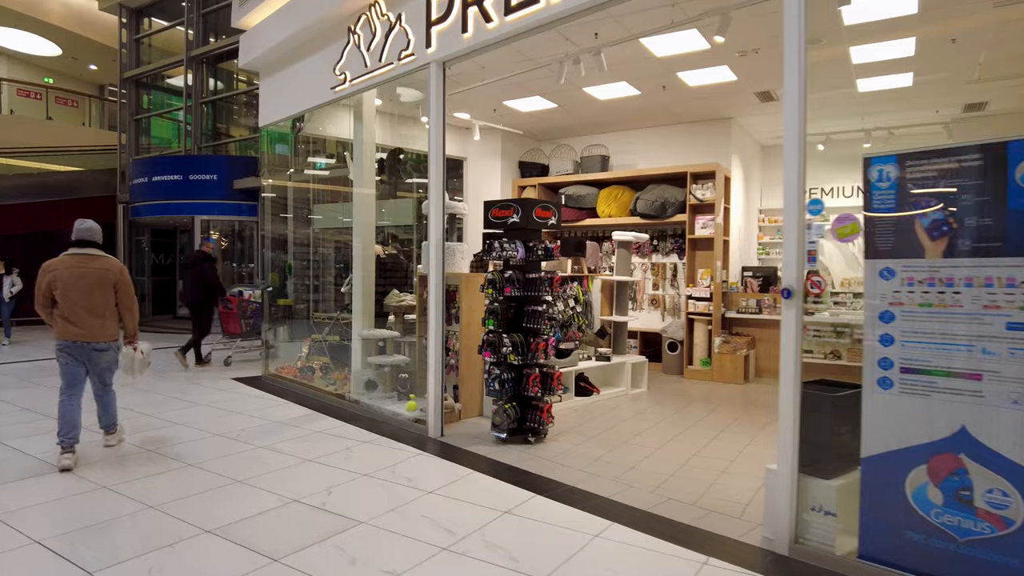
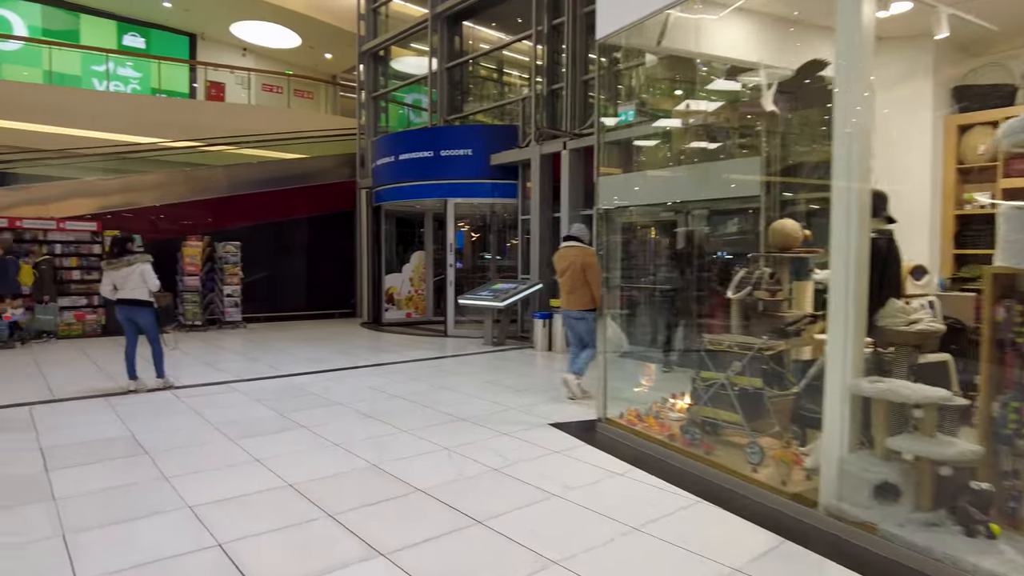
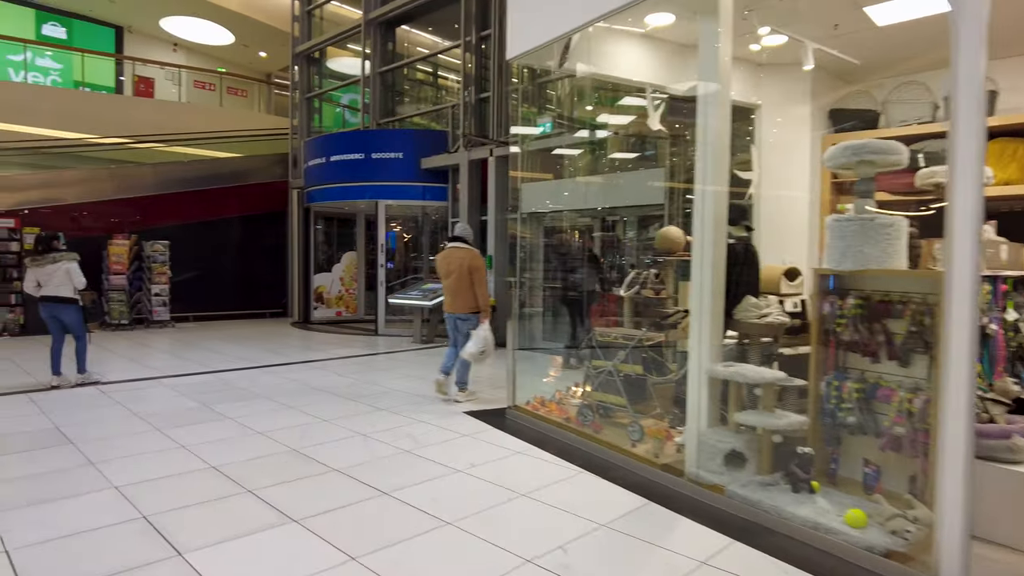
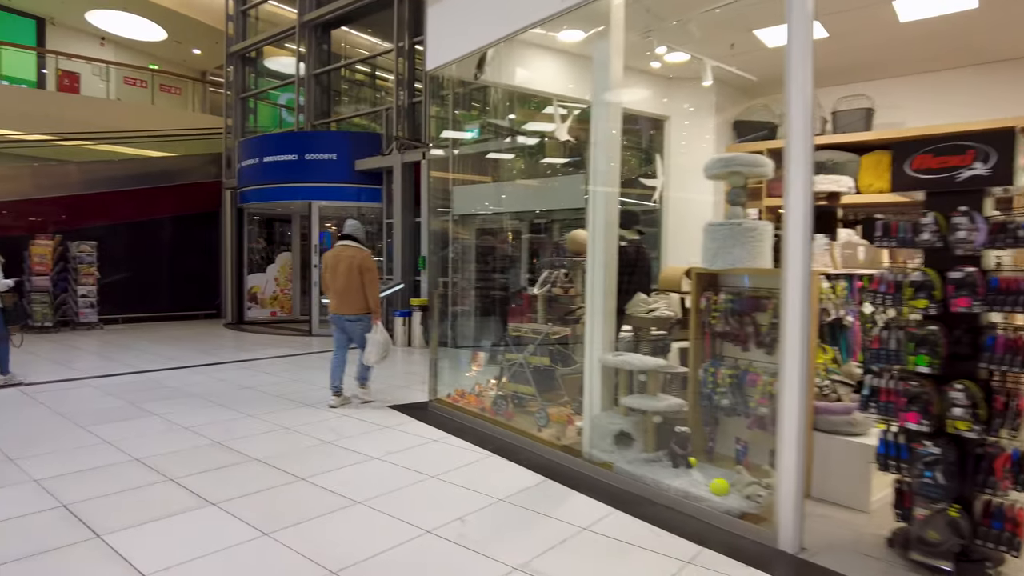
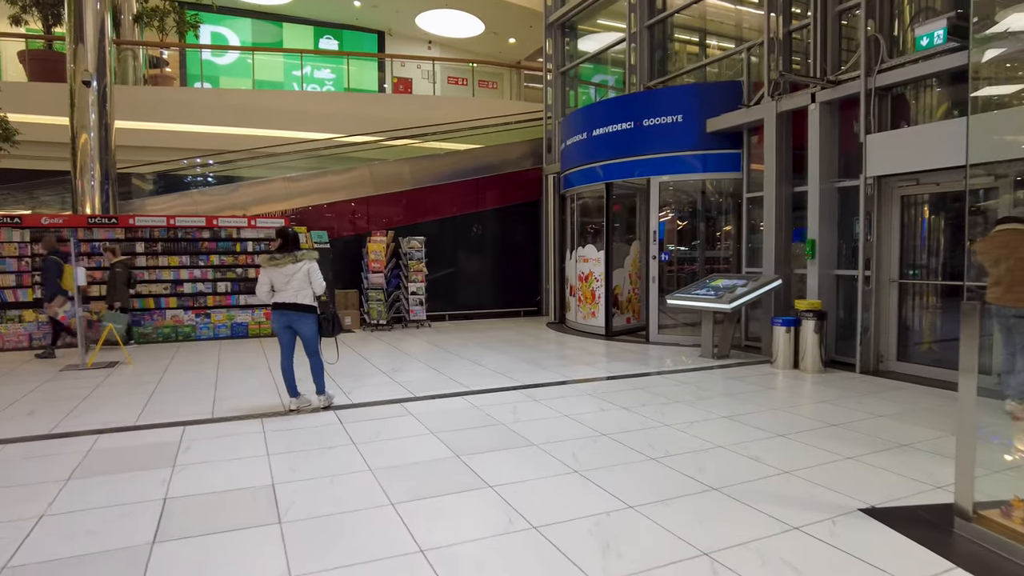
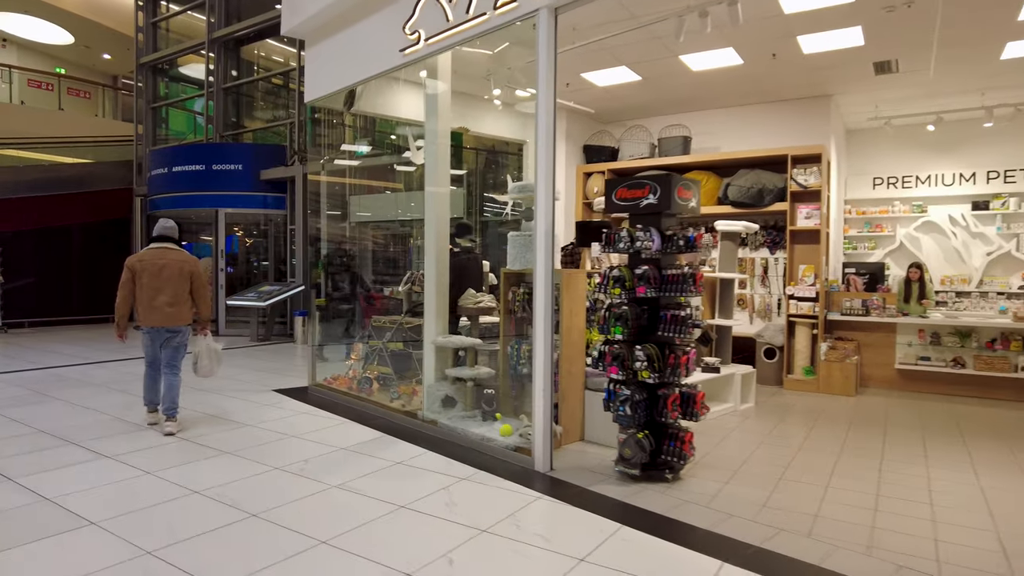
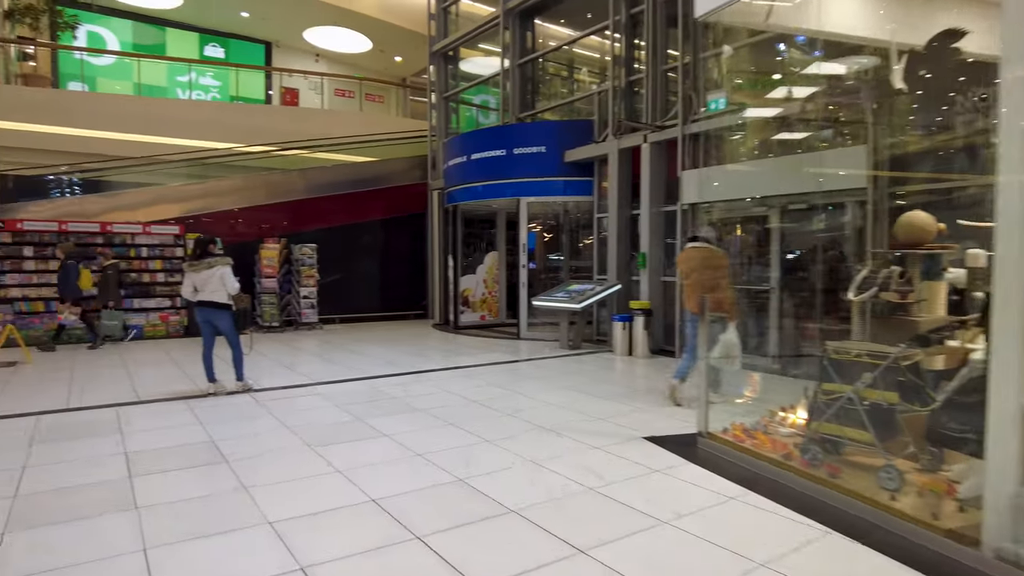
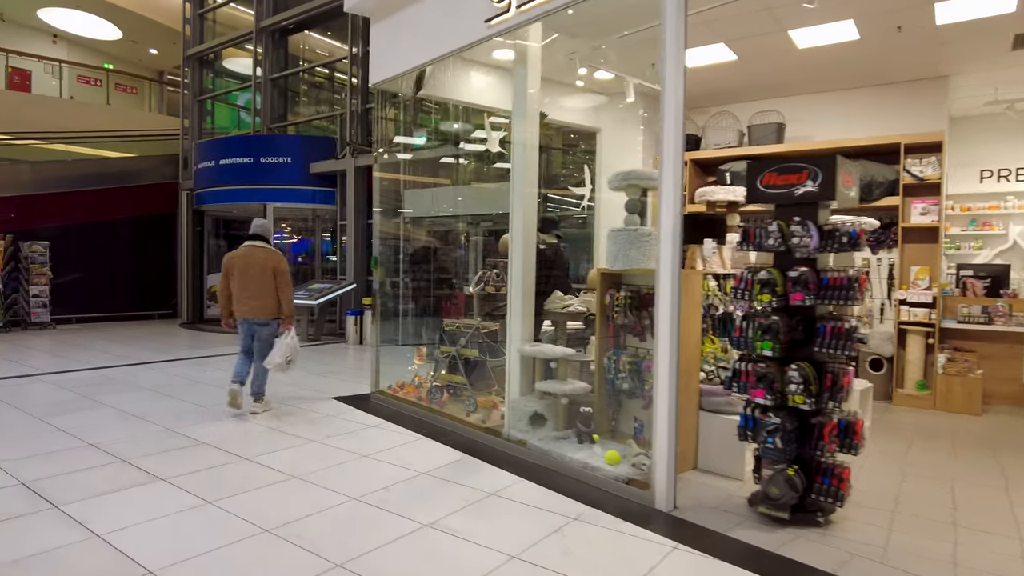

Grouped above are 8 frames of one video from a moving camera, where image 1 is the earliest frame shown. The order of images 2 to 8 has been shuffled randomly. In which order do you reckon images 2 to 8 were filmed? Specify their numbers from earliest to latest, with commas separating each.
6, 8, 4, 3, 2, 7, 5
